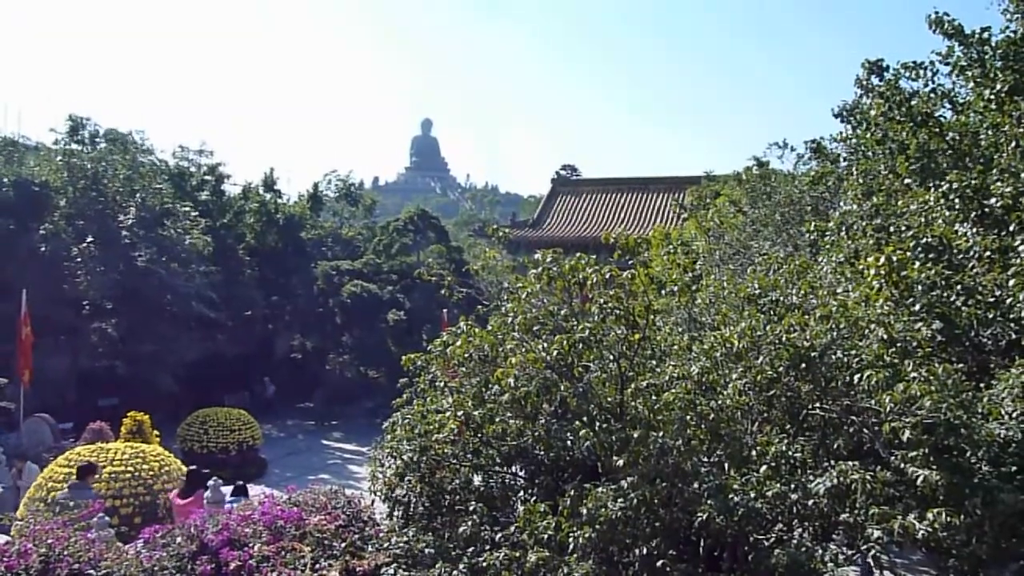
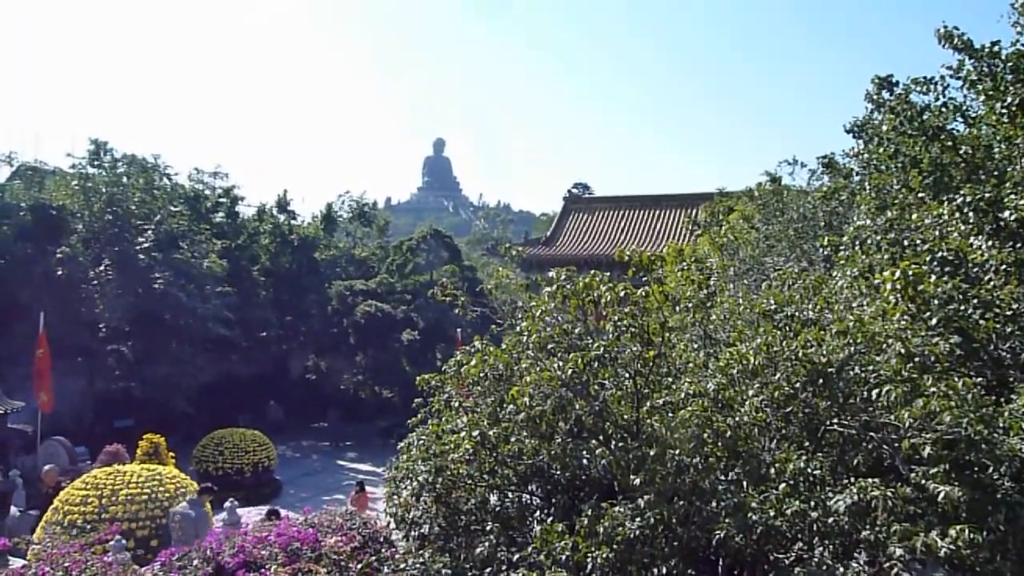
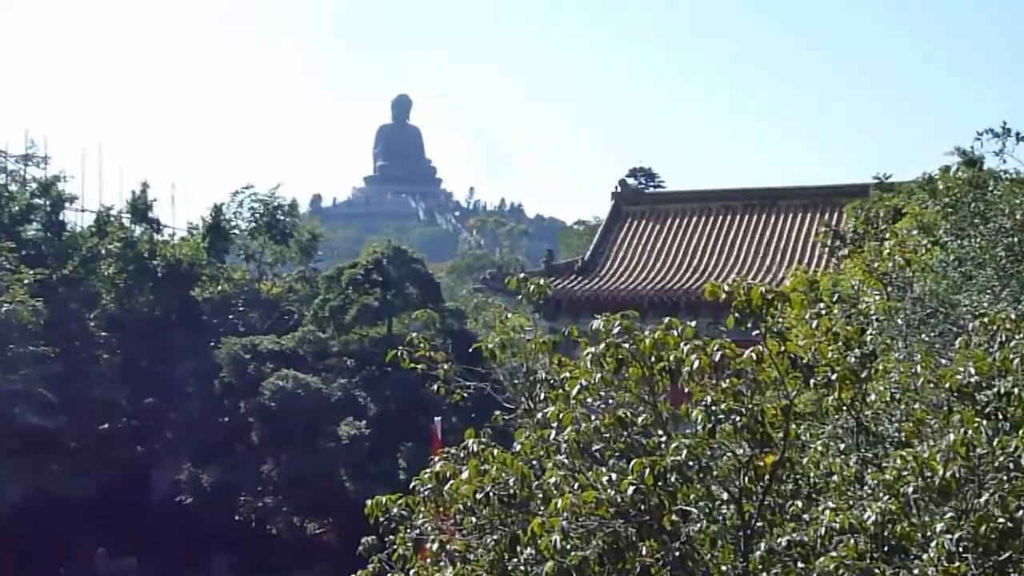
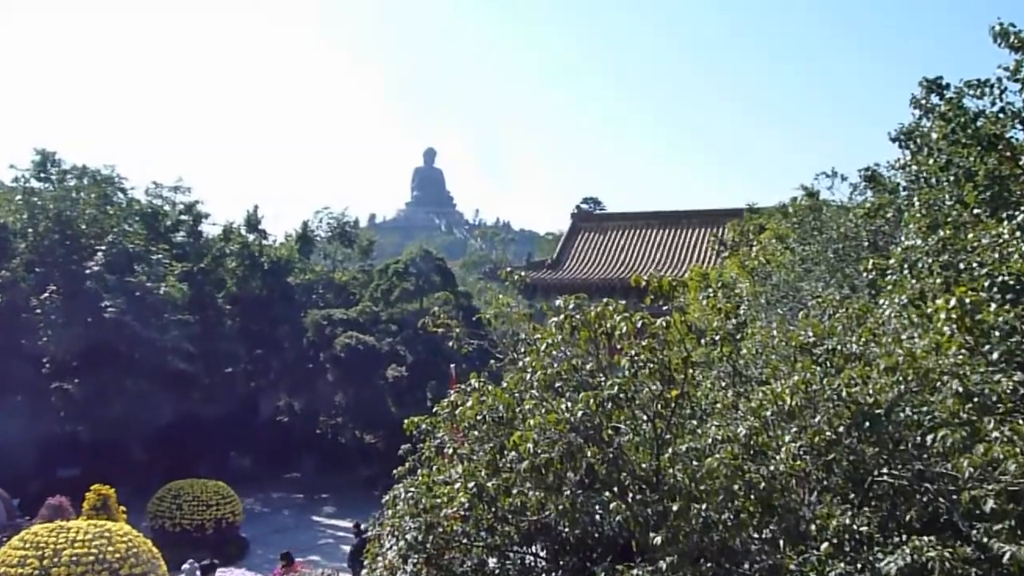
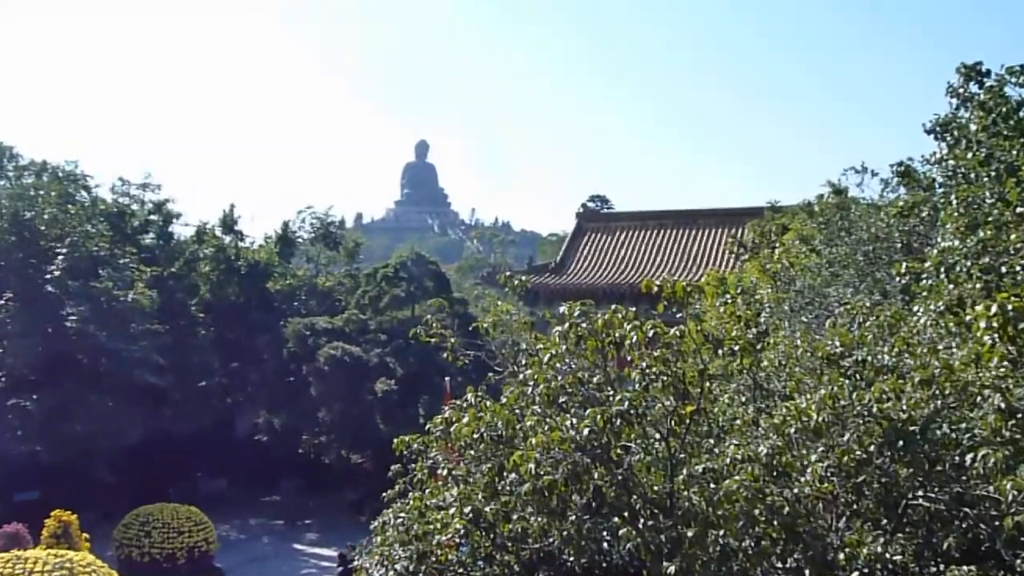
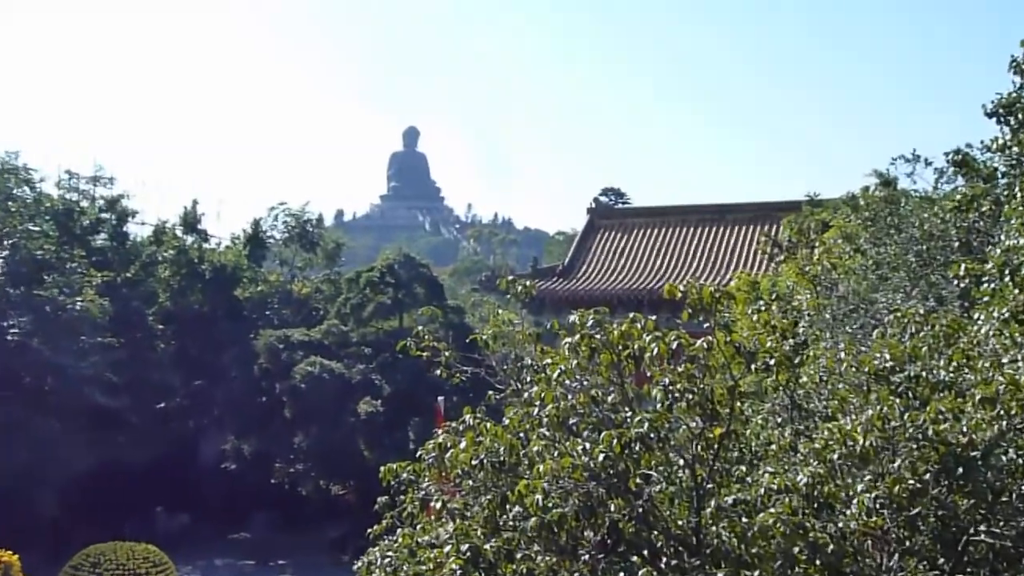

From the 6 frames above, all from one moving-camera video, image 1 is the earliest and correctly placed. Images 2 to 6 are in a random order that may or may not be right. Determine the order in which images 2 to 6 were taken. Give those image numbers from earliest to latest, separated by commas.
2, 4, 5, 6, 3
